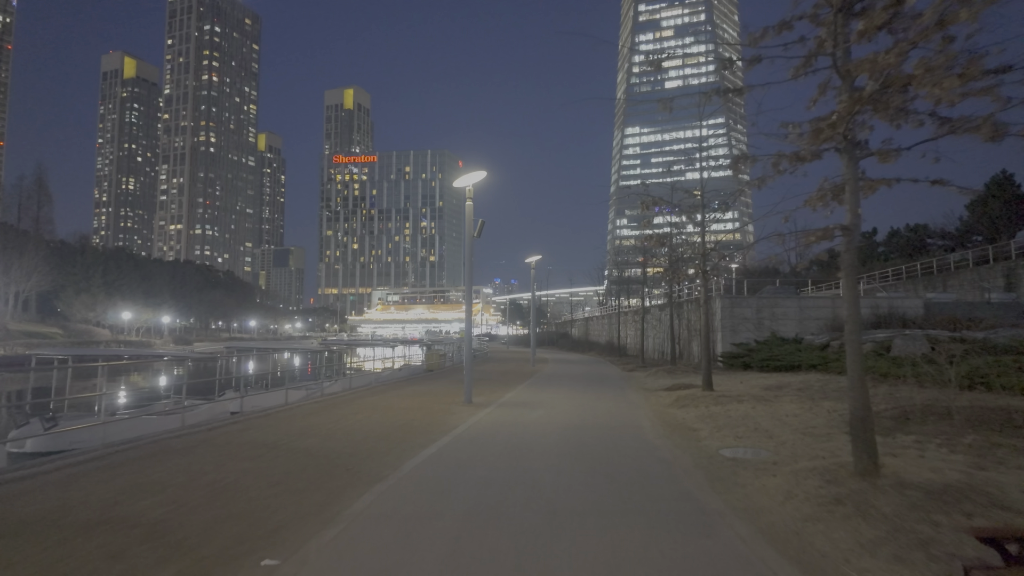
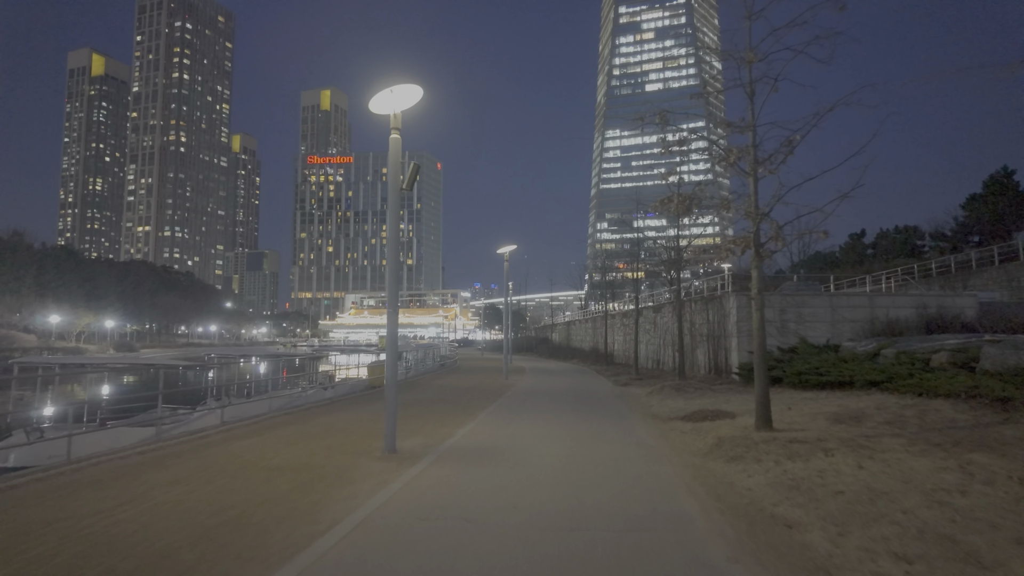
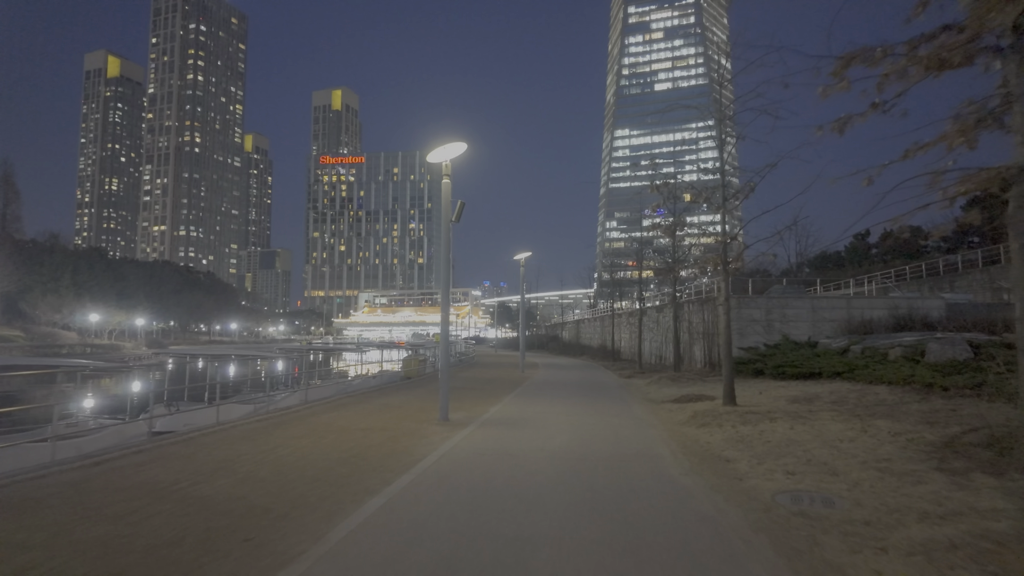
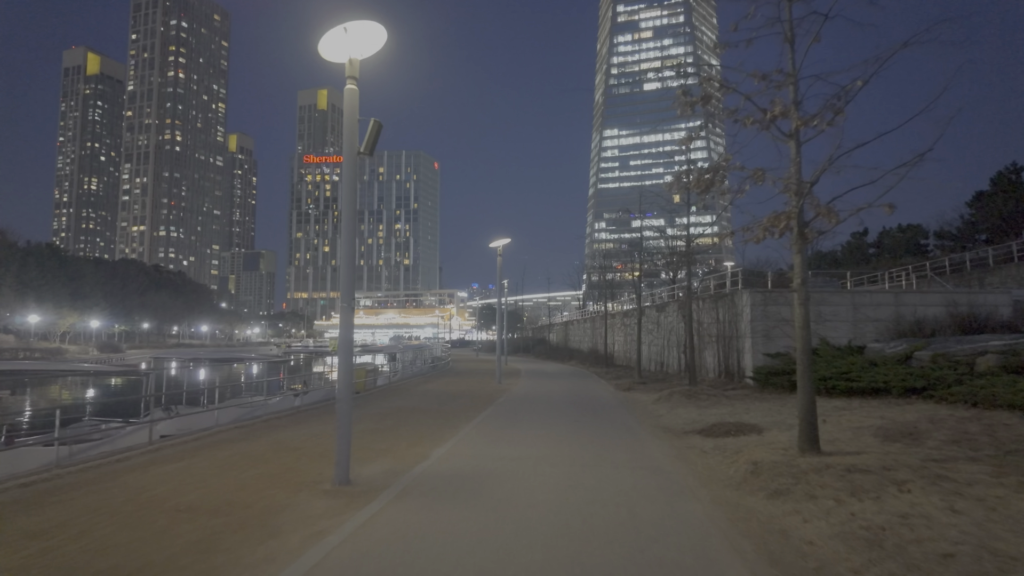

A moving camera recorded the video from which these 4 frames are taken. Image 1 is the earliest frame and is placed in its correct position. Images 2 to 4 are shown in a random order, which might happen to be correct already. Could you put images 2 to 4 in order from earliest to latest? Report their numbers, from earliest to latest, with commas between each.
3, 2, 4
